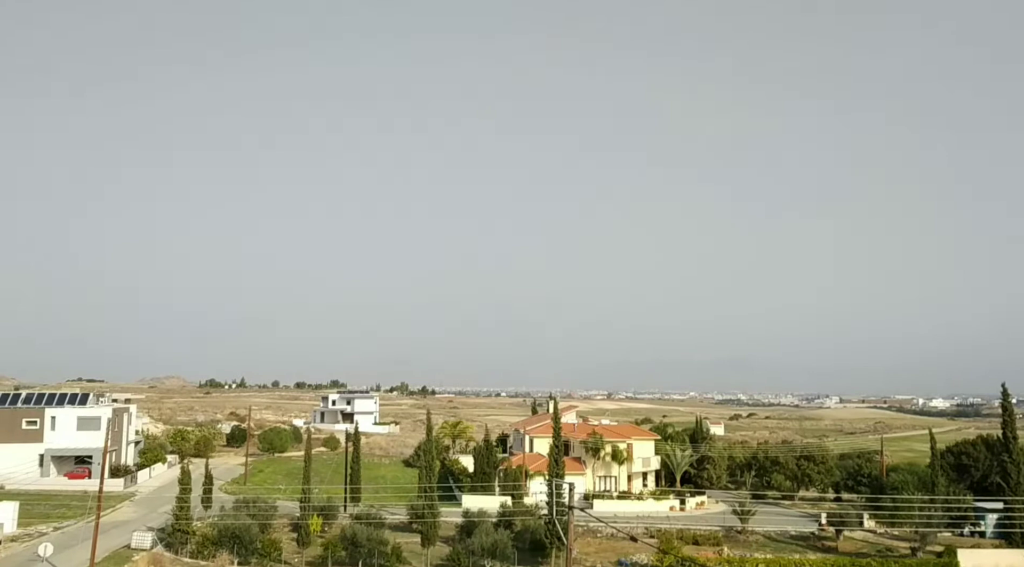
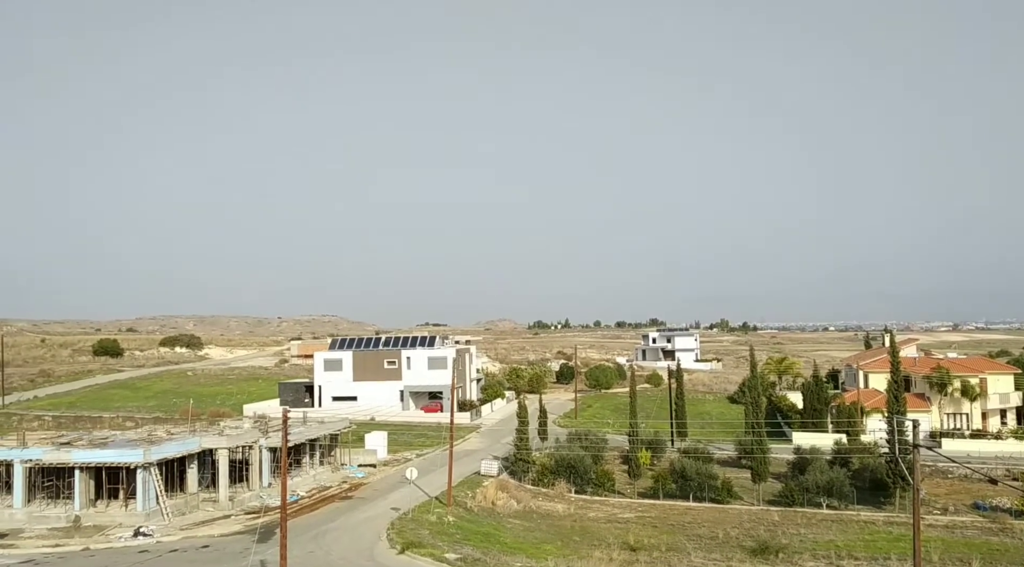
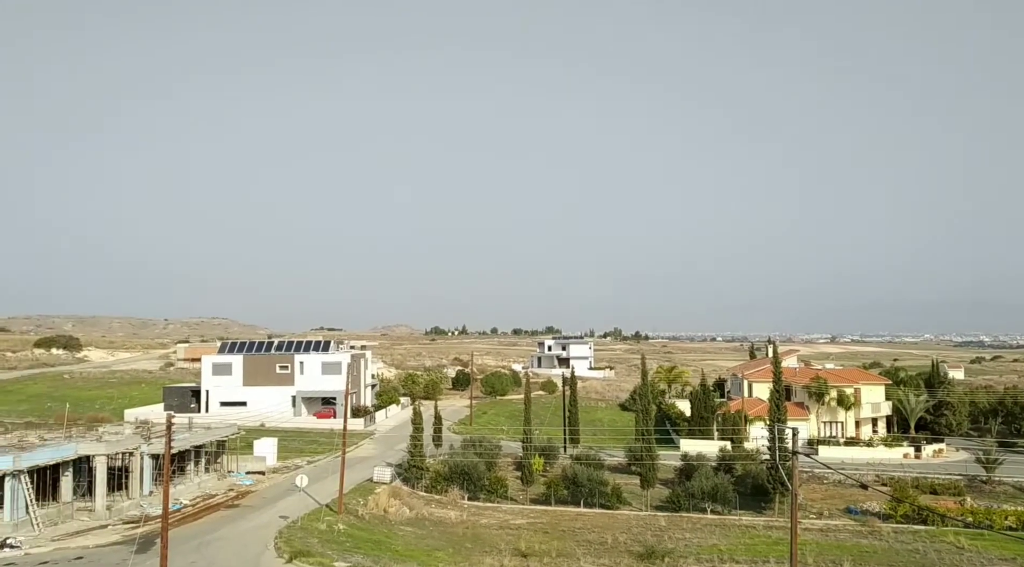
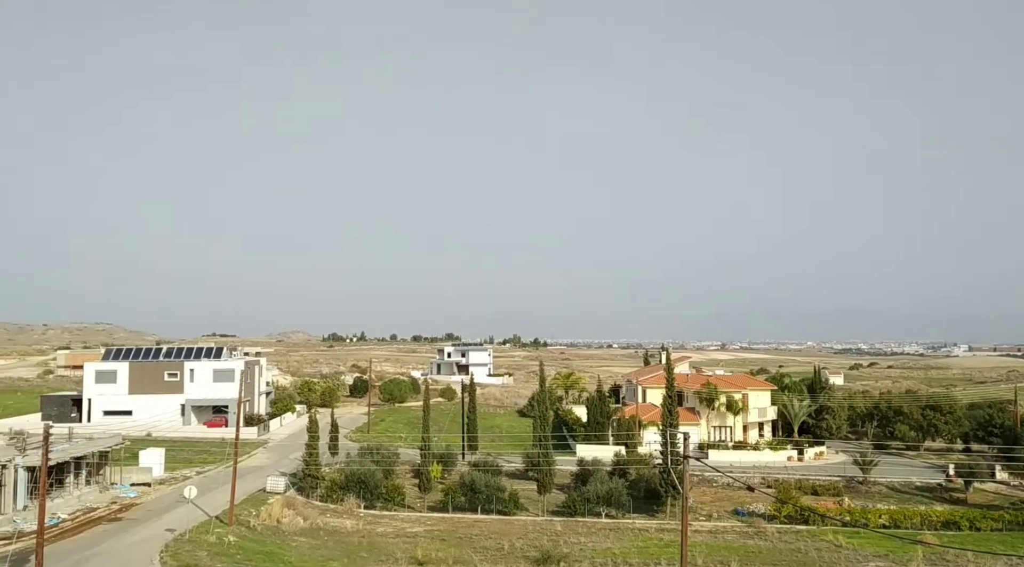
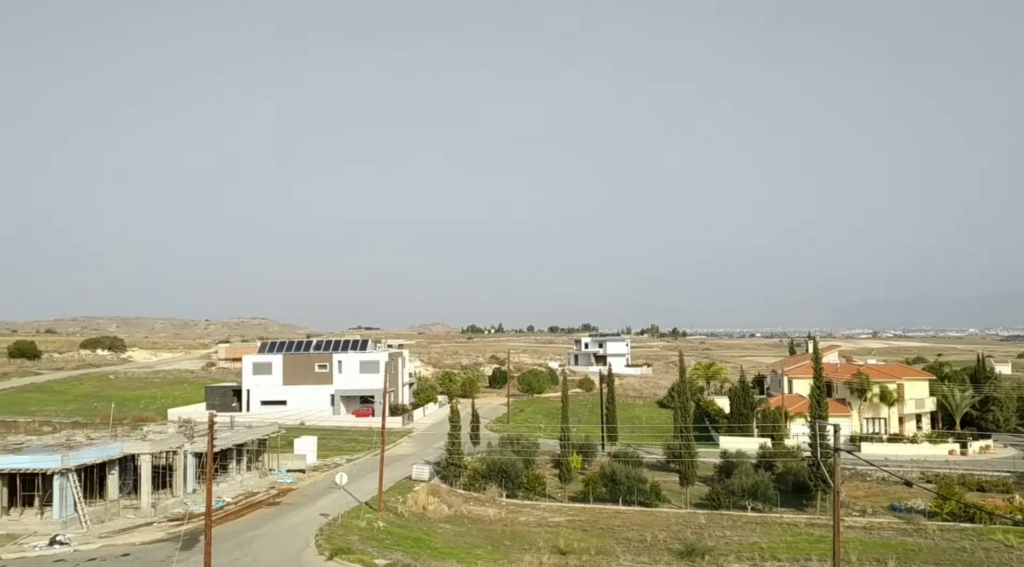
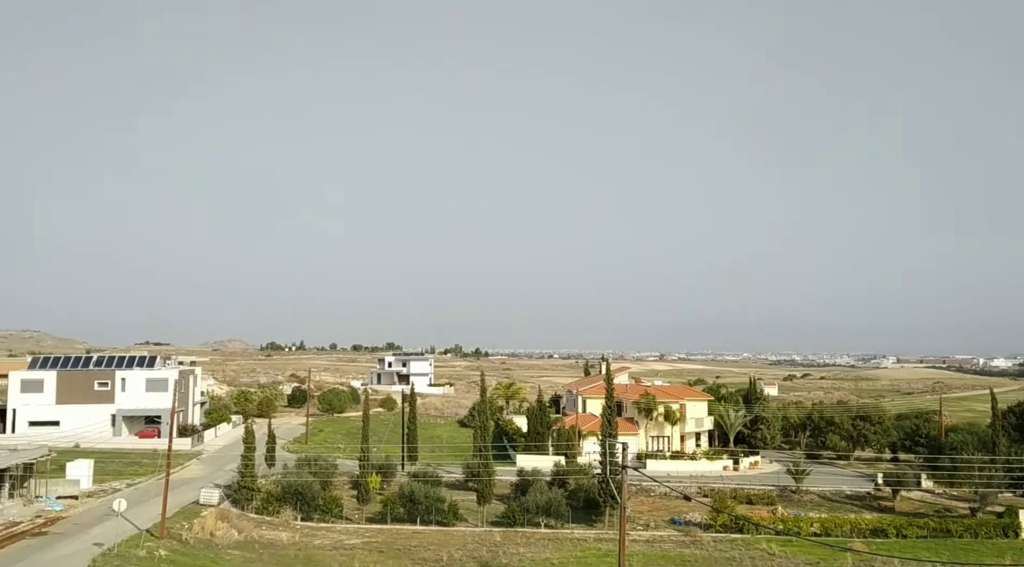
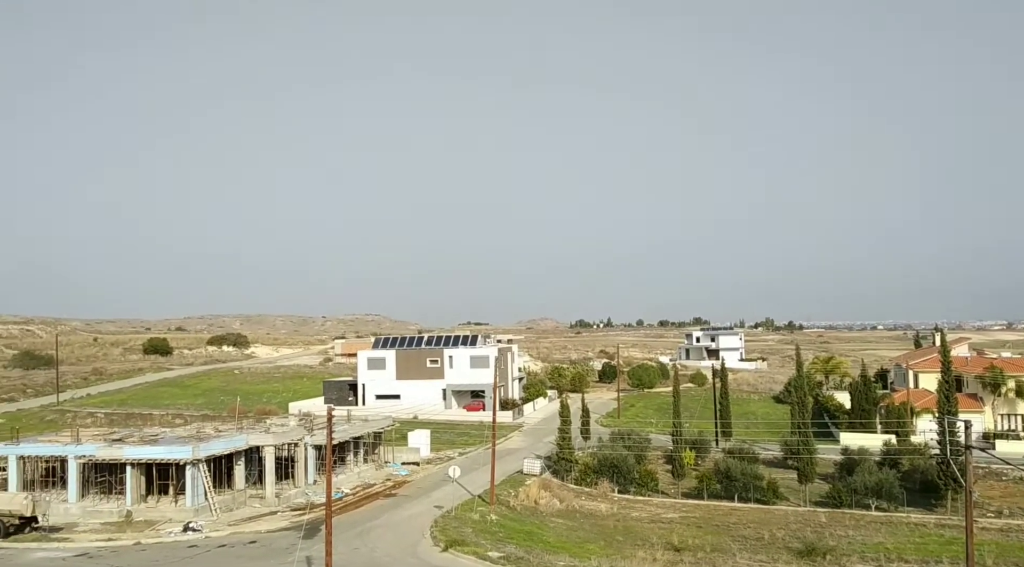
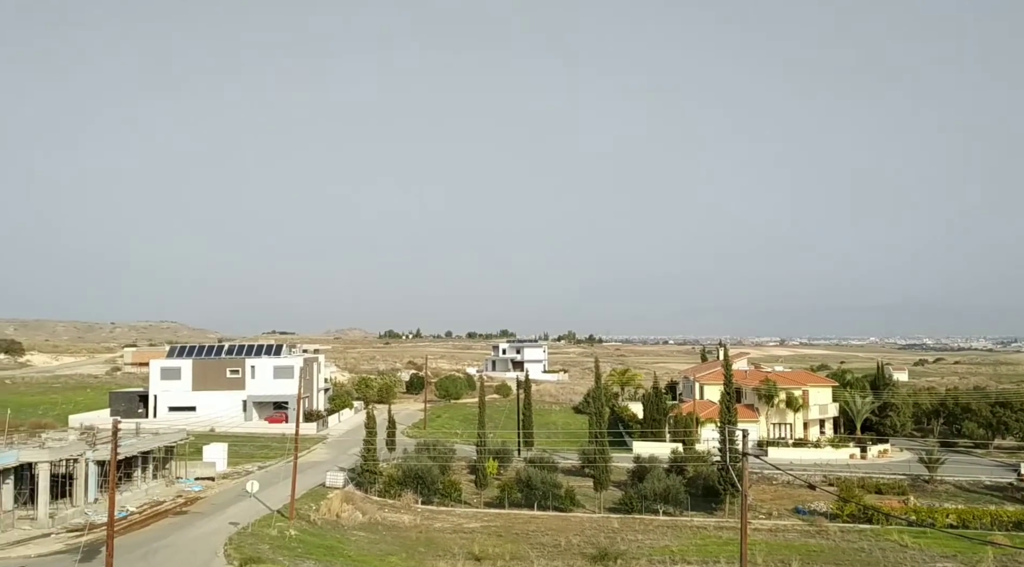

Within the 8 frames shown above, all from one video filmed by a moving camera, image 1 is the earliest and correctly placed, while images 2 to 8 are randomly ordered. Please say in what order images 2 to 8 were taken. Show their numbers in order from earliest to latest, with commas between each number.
6, 4, 8, 3, 5, 2, 7
